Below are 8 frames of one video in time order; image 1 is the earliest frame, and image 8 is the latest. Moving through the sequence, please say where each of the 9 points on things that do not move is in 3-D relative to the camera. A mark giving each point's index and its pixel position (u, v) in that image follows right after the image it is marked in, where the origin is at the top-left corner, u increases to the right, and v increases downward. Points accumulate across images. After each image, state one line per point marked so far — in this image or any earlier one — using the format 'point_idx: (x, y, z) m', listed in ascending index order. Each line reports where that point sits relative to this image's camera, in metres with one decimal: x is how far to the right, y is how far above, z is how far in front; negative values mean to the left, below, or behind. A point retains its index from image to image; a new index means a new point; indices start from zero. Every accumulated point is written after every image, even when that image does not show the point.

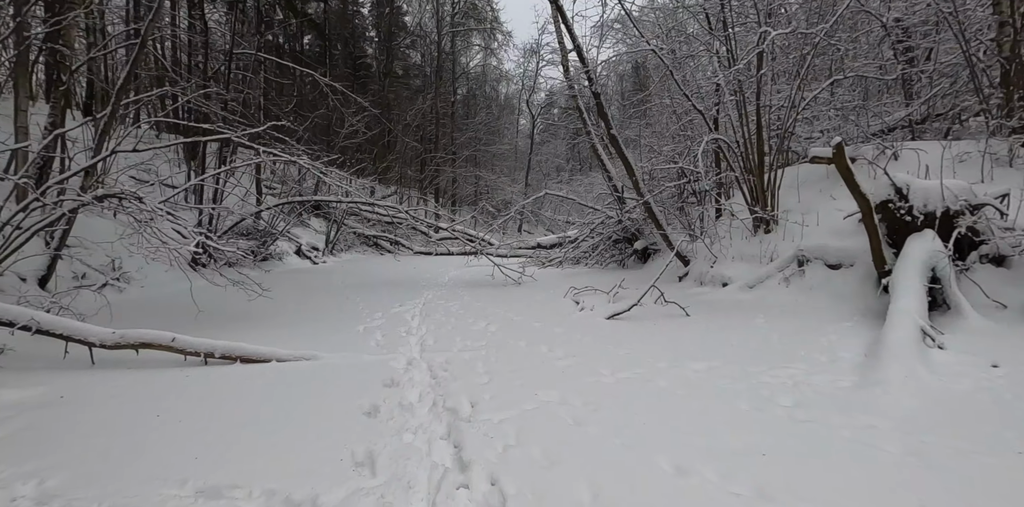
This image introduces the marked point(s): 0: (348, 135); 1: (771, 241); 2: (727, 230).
0: (-5.9, +4.3, +17.4) m
1: (+3.6, +0.2, +6.6) m
2: (+3.3, +0.4, +7.5) m
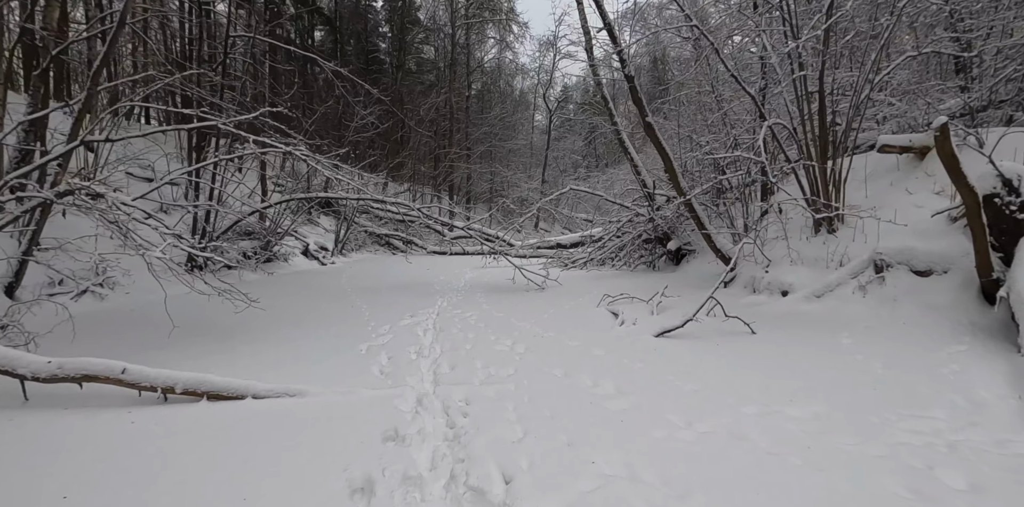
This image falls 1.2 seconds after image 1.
0: (-5.3, +4.3, +16.8) m
1: (+3.9, +0.1, +5.7) m
2: (+3.7, +0.3, +6.6) m
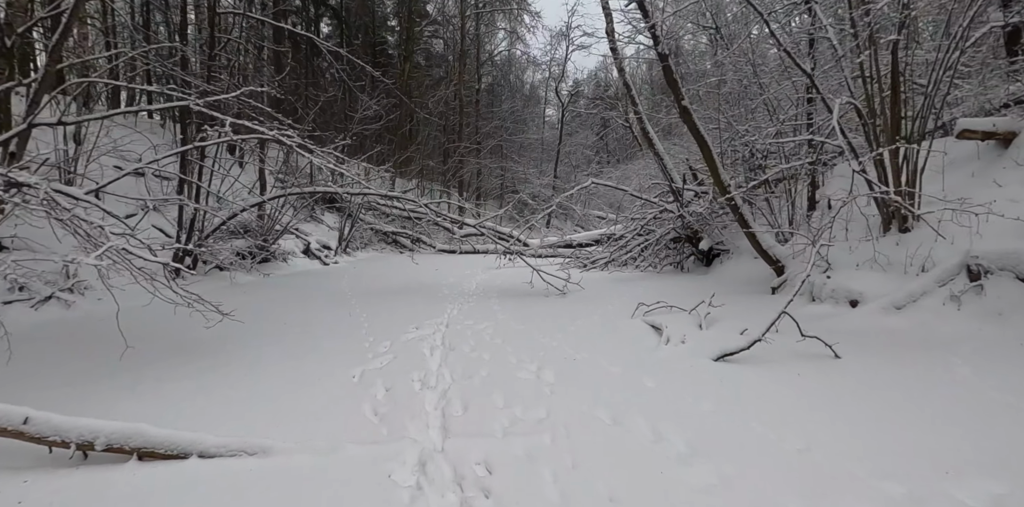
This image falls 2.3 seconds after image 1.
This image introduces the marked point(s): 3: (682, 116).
0: (-4.9, +4.4, +16.1) m
1: (+4.1, +0.1, +4.9) m
2: (+3.9, +0.3, +5.7) m
3: (+2.3, +1.8, +6.3) m
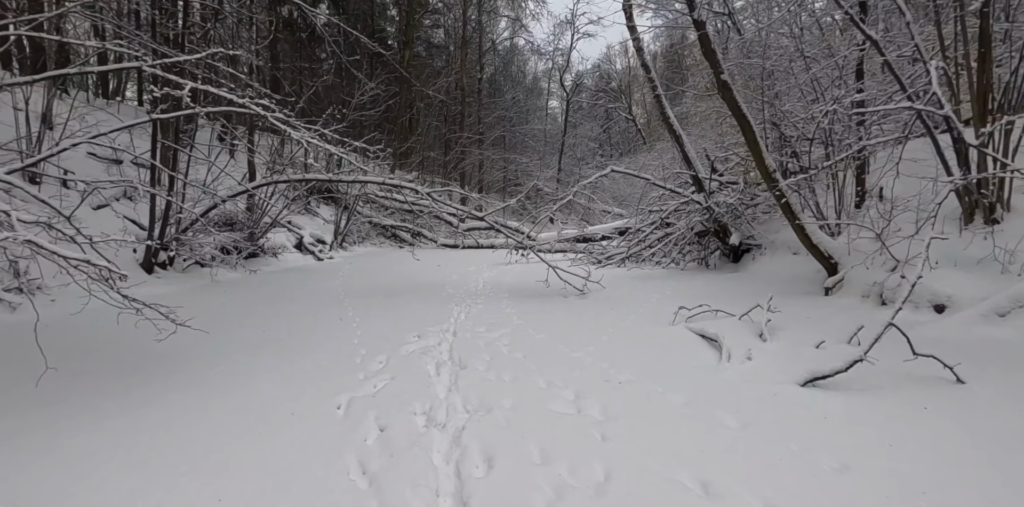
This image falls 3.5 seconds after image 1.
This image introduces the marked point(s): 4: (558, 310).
0: (-4.7, +4.5, +15.3) m
1: (+4.2, +0.1, +4.1) m
2: (+4.1, +0.4, +5.0) m
3: (+2.5, +1.9, +5.6) m
4: (+0.5, -0.6, +5.2) m
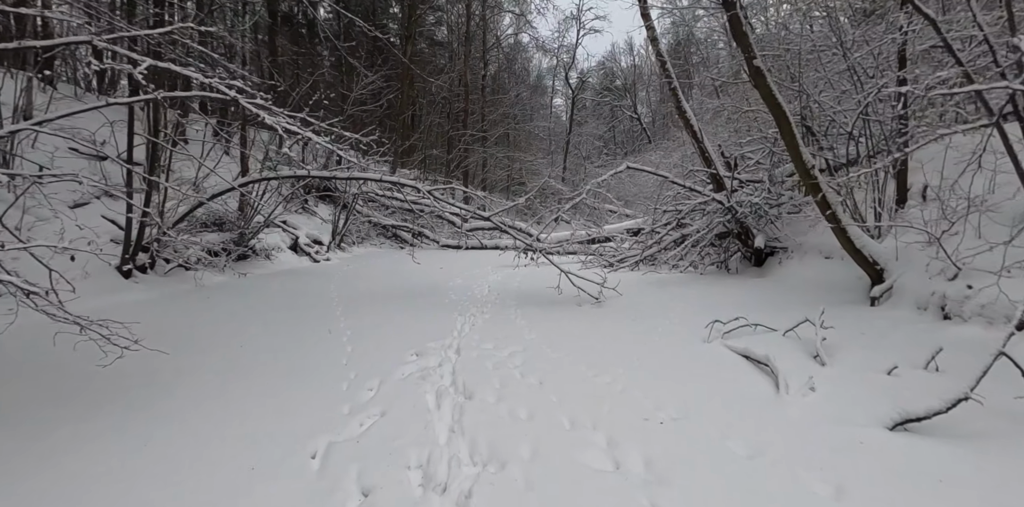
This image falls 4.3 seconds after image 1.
0: (-4.5, +4.5, +14.7) m
1: (+4.3, +0.1, +3.5) m
2: (+4.2, +0.3, +4.4) m
3: (+2.6, +1.8, +5.0) m
4: (+0.6, -0.6, +4.7) m
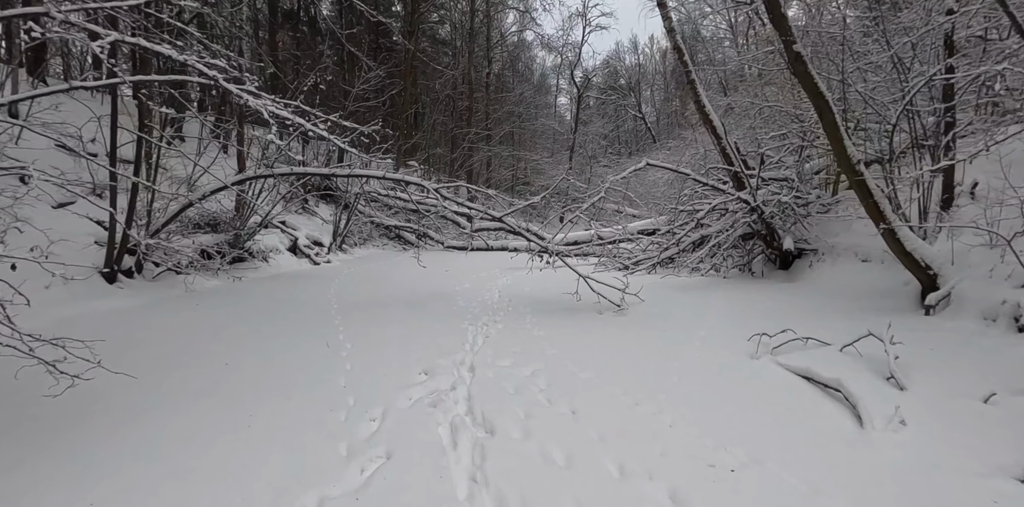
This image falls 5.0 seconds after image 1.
0: (-4.4, +4.5, +14.3) m
1: (+4.5, +0.1, +3.1) m
2: (+4.3, +0.3, +4.0) m
3: (+2.7, +1.8, +4.6) m
4: (+0.7, -0.7, +4.2) m
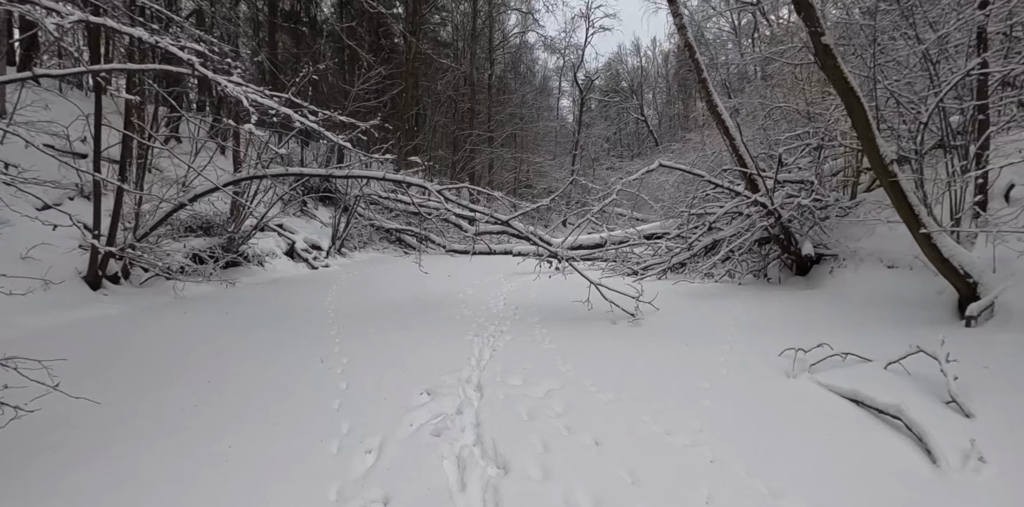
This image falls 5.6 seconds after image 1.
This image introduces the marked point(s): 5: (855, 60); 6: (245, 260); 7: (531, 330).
0: (-4.3, +4.4, +14.1) m
1: (+4.5, 0.0, +2.8) m
2: (+4.4, +0.2, +3.7) m
3: (+2.8, +1.7, +4.3) m
4: (+0.8, -0.7, +3.9) m
5: (+4.3, +2.5, +6.2) m
6: (-4.2, -0.1, +7.6) m
7: (+0.2, -0.7, +4.4) m
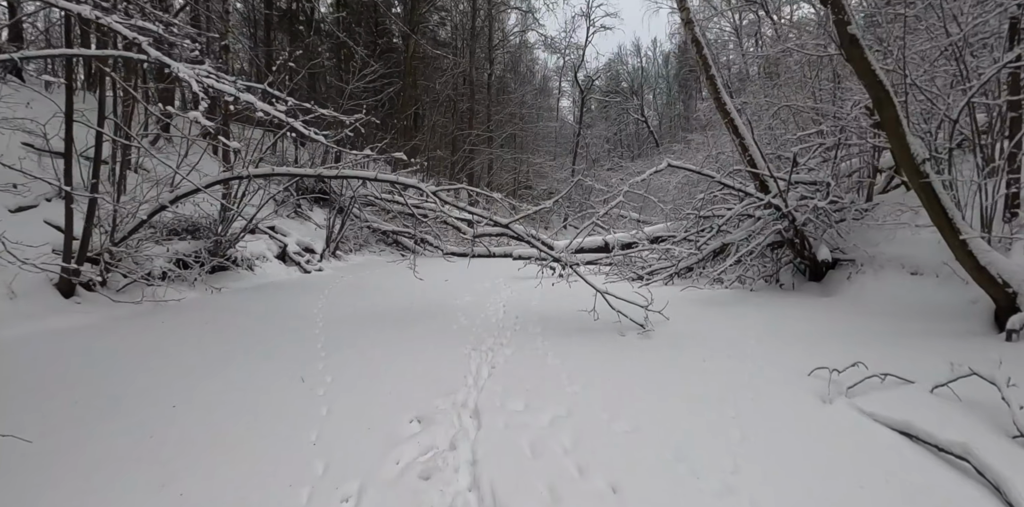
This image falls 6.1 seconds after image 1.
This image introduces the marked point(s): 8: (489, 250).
0: (-4.3, +4.3, +13.7) m
1: (+4.6, 0.0, +2.5) m
2: (+4.4, +0.2, +3.3) m
3: (+2.8, +1.7, +4.0) m
4: (+0.8, -0.8, +3.6) m
5: (+4.3, +2.4, +5.8) m
6: (-4.2, -0.2, +7.3) m
7: (+0.2, -0.8, +4.1) m
8: (-0.4, +0.1, +9.0) m
